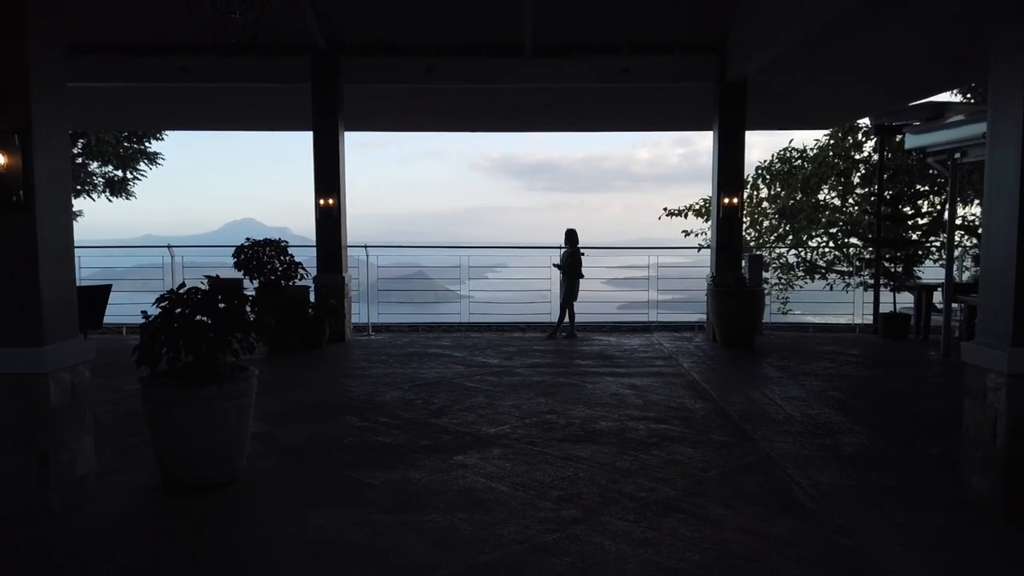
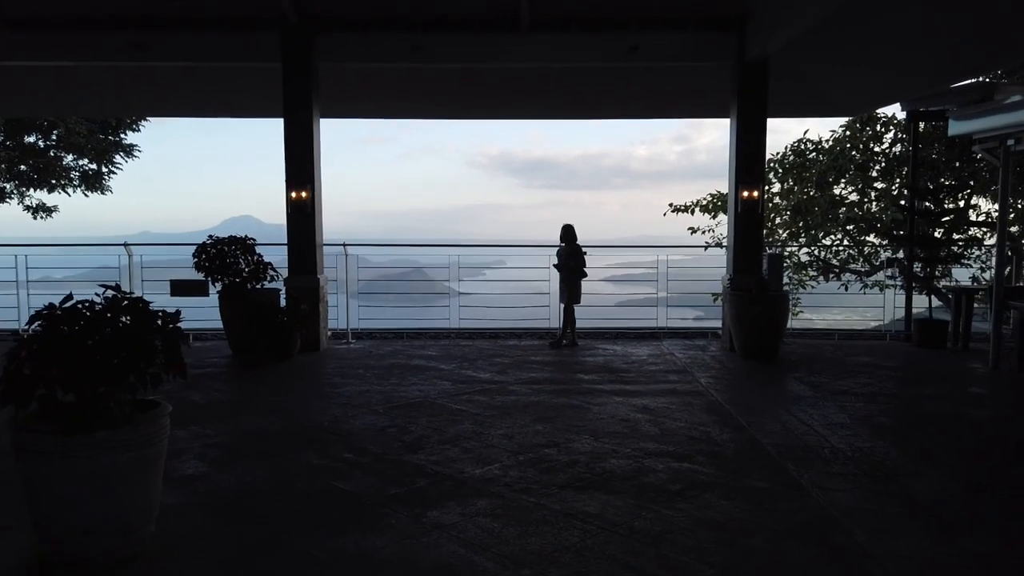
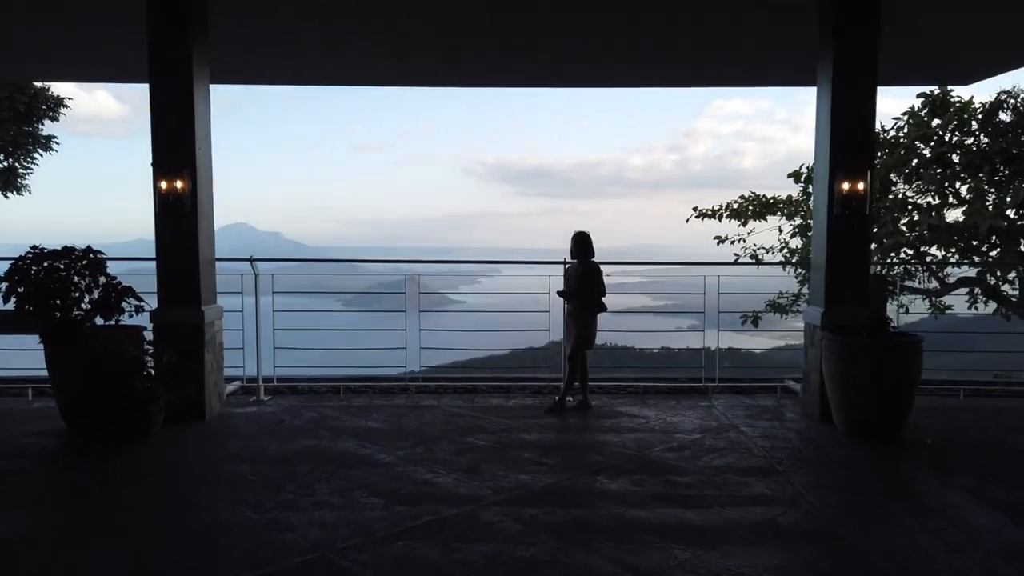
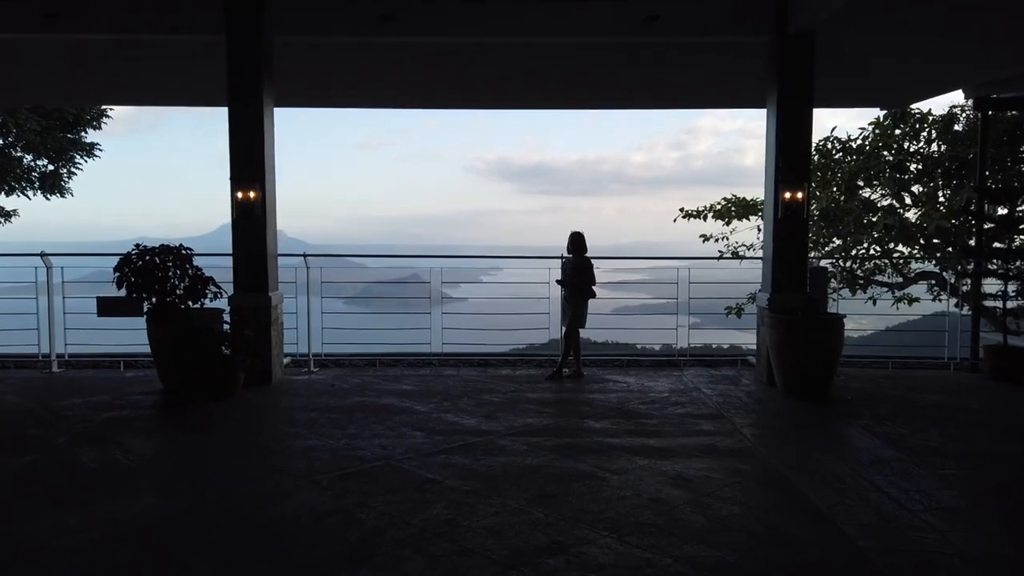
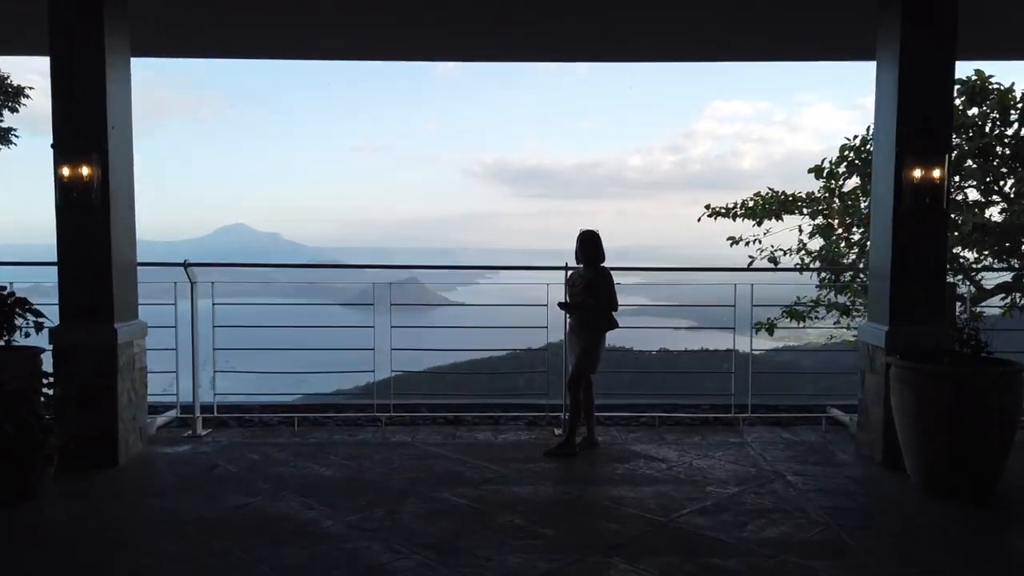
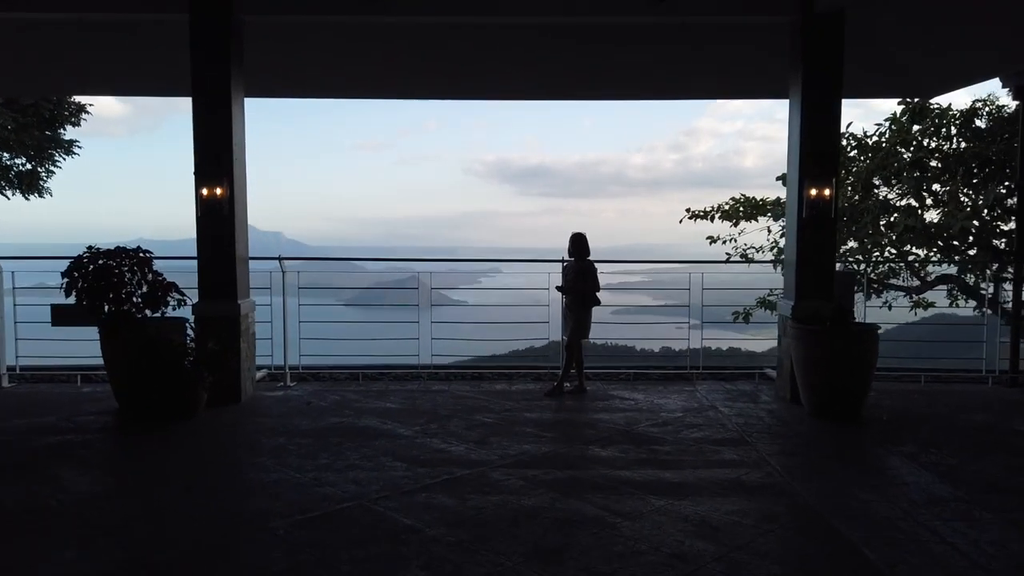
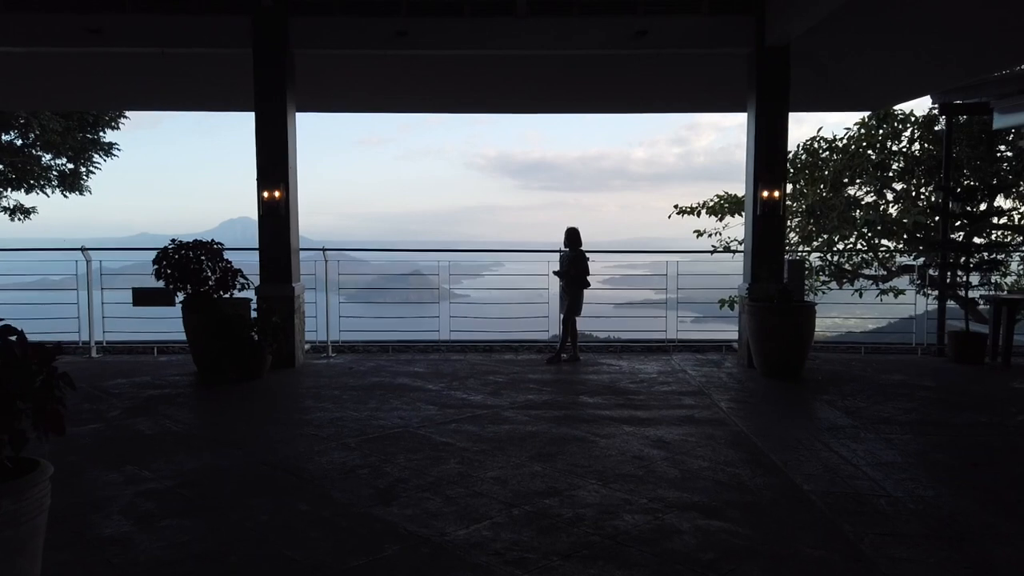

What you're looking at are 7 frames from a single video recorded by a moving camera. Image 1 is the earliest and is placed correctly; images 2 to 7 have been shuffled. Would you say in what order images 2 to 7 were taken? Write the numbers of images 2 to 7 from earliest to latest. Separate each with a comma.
2, 7, 4, 6, 3, 5
